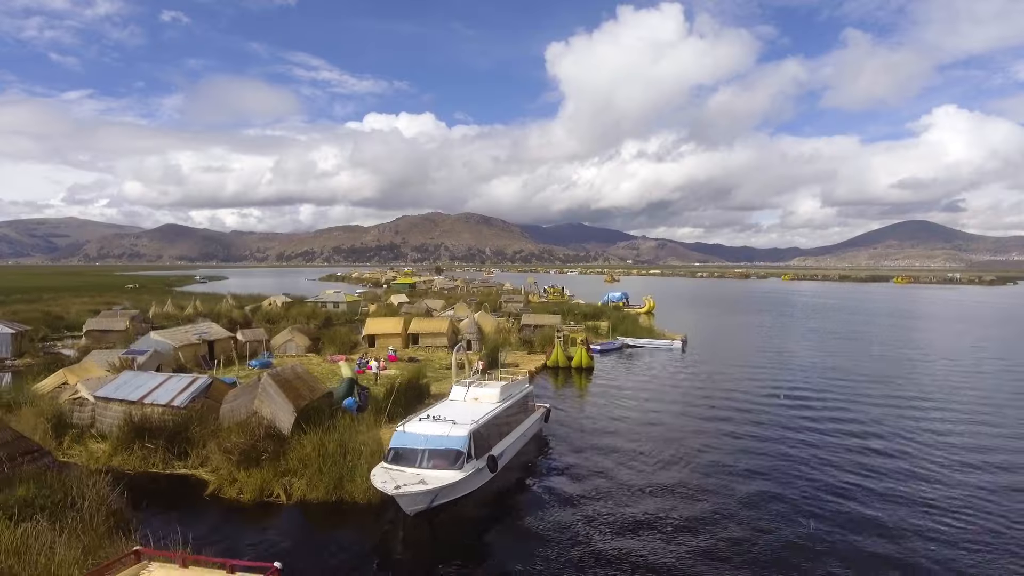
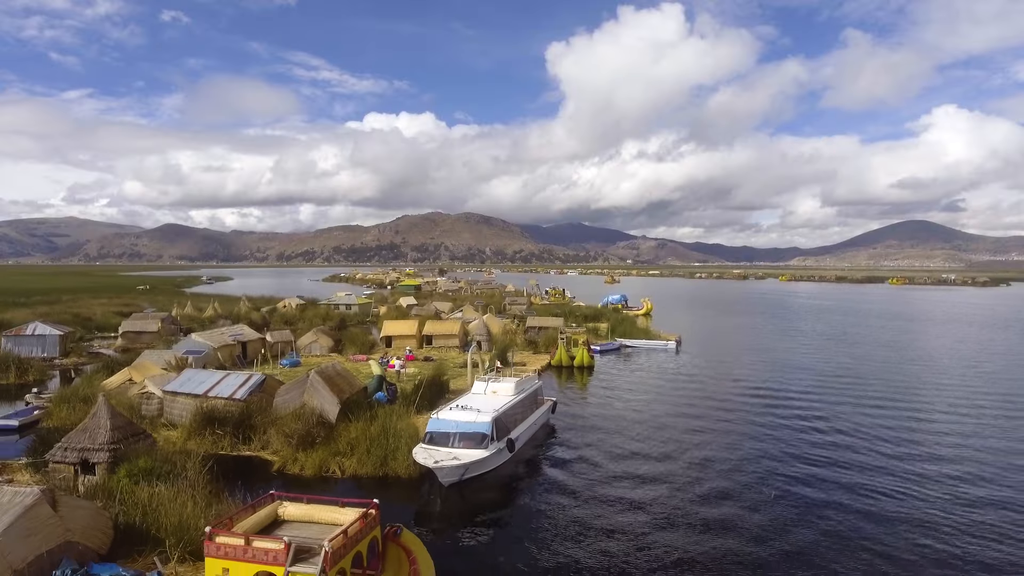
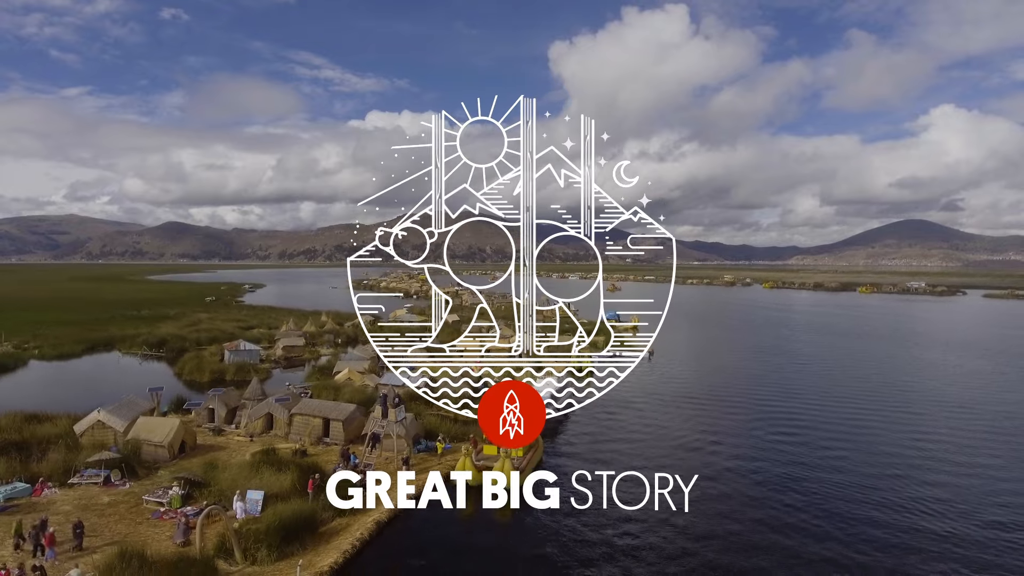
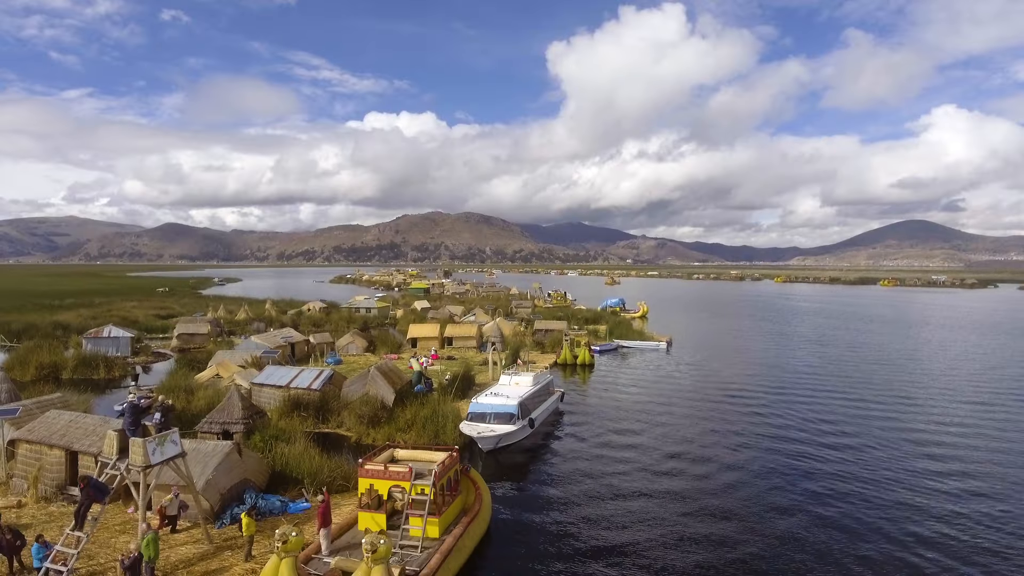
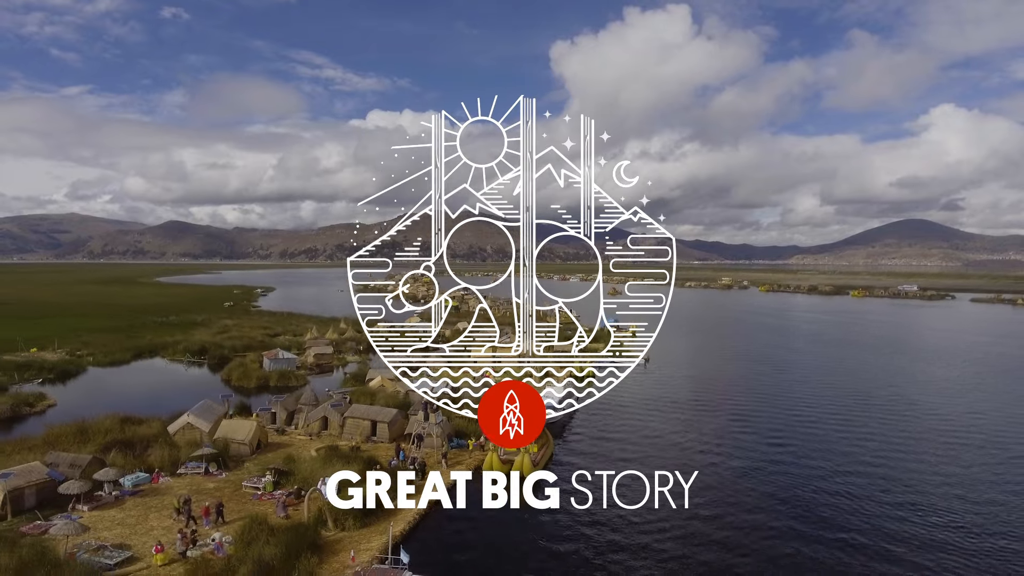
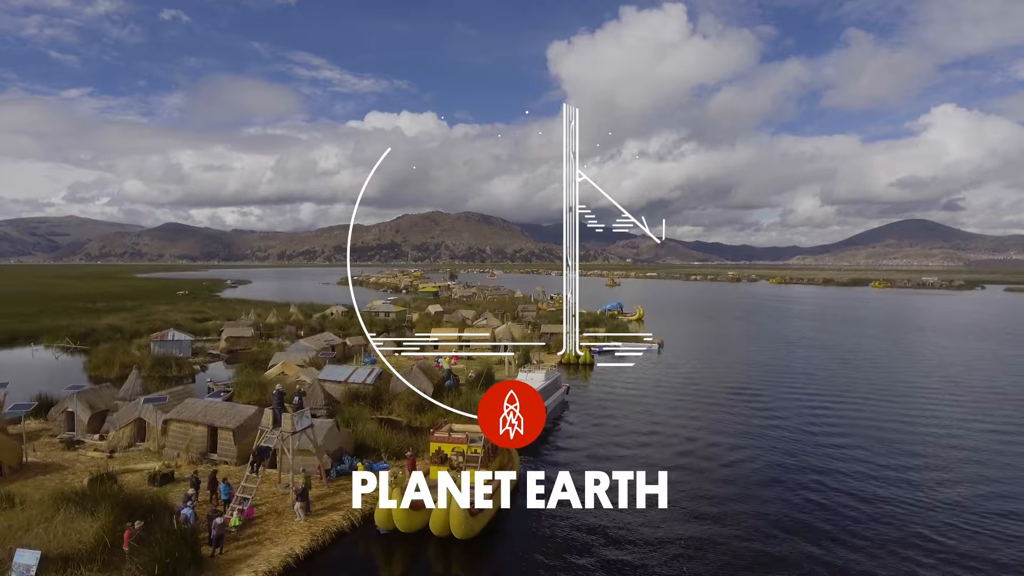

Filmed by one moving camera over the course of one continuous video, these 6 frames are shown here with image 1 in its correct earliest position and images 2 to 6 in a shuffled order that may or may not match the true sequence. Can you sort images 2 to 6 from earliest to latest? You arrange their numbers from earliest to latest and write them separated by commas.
2, 4, 6, 3, 5
